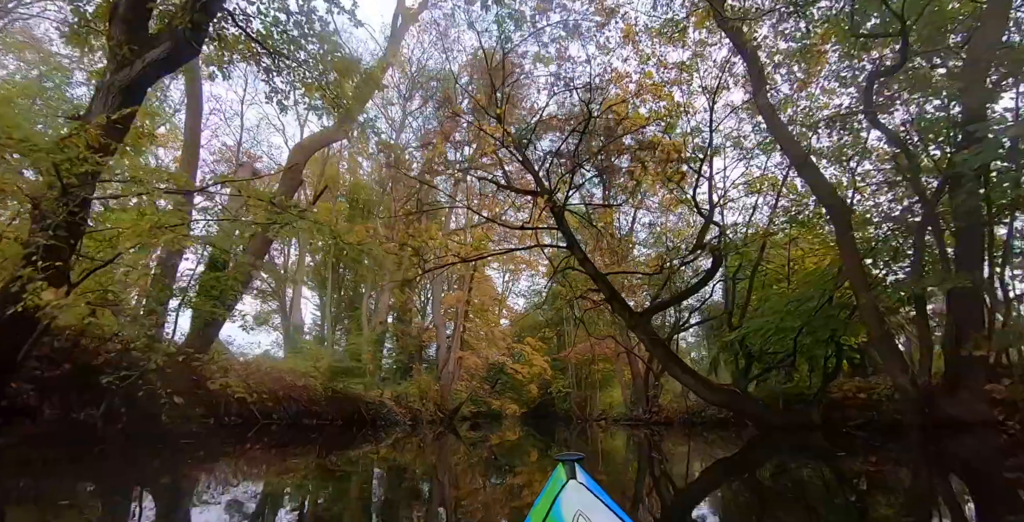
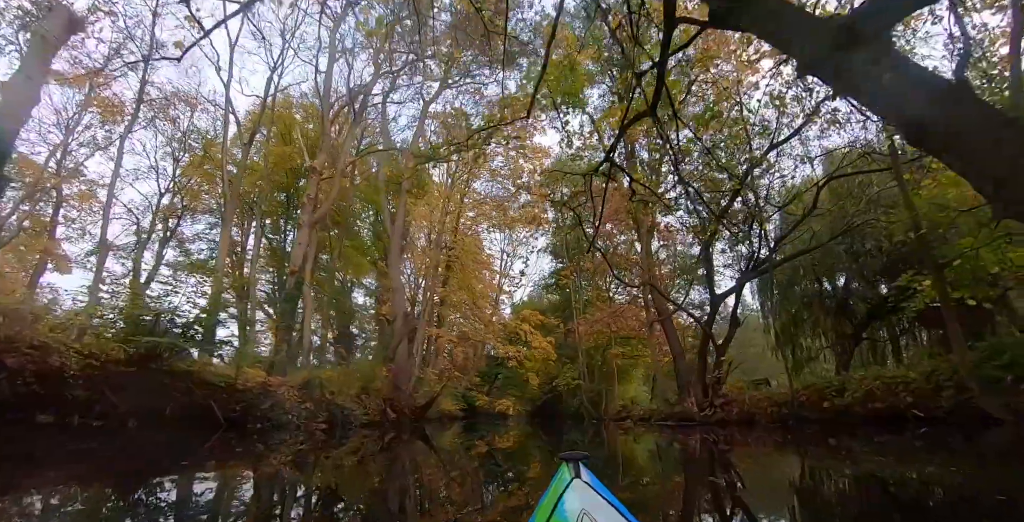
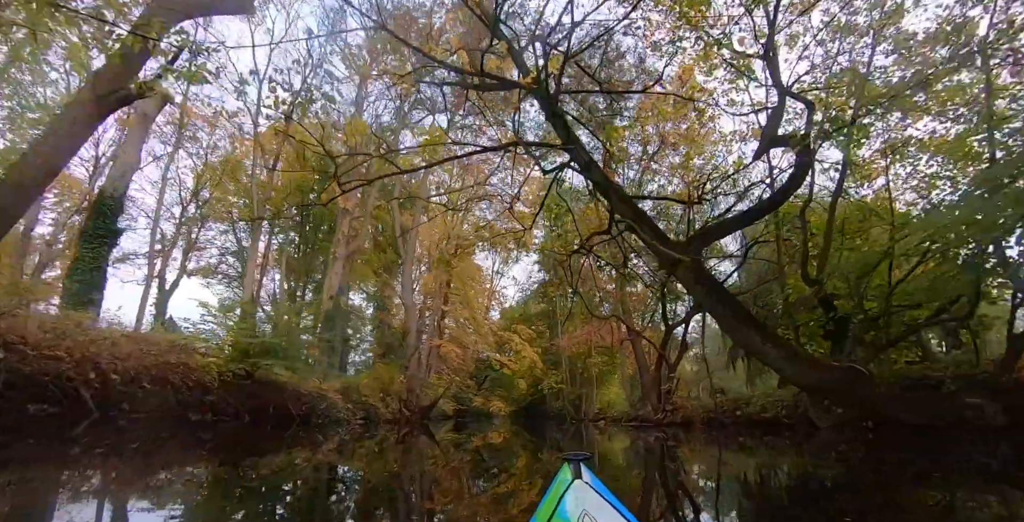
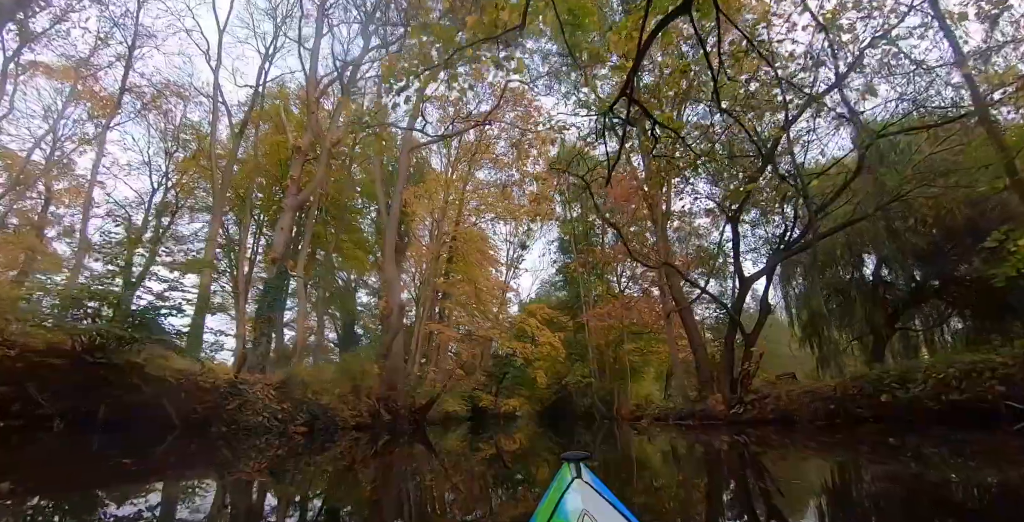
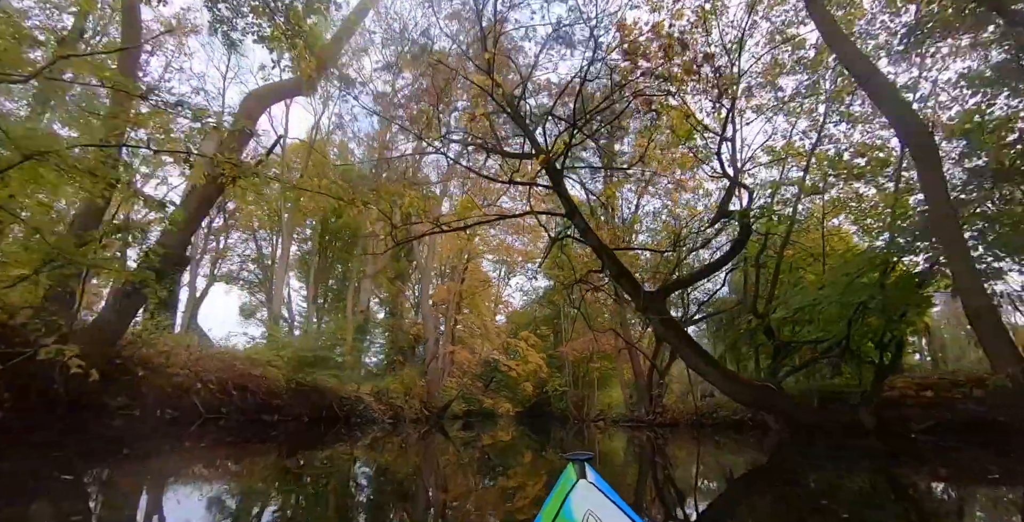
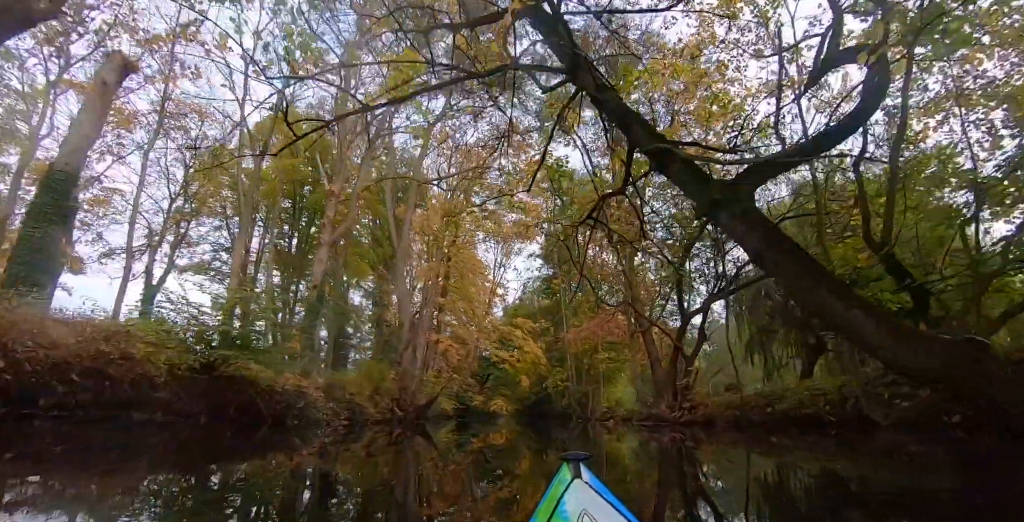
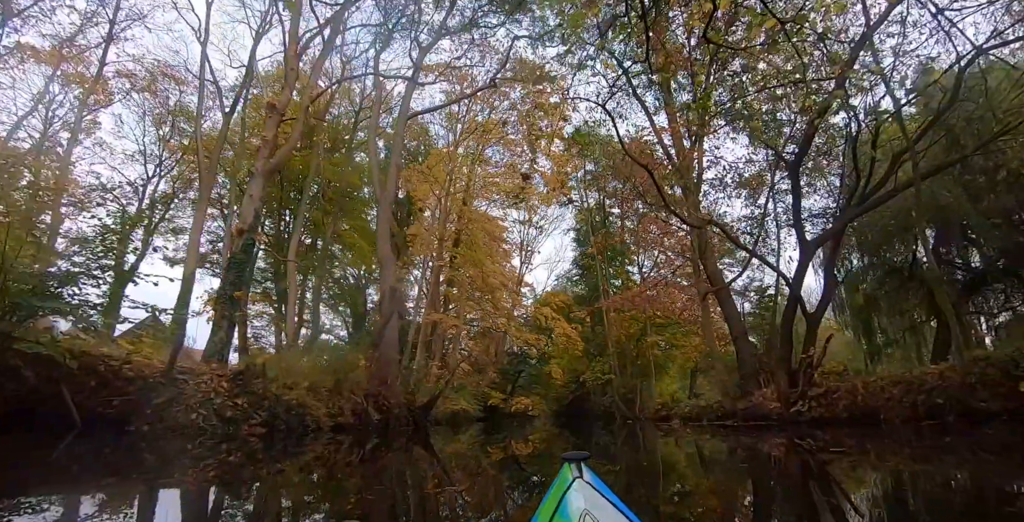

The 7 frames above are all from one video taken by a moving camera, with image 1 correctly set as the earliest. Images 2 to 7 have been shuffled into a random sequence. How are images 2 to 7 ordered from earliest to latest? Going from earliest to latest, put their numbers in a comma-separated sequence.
5, 3, 6, 2, 4, 7
